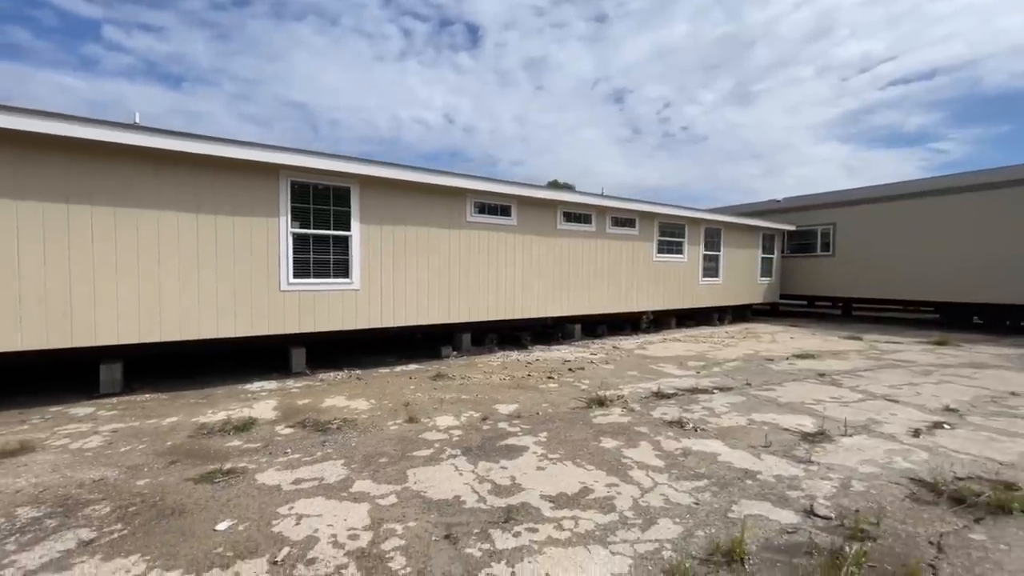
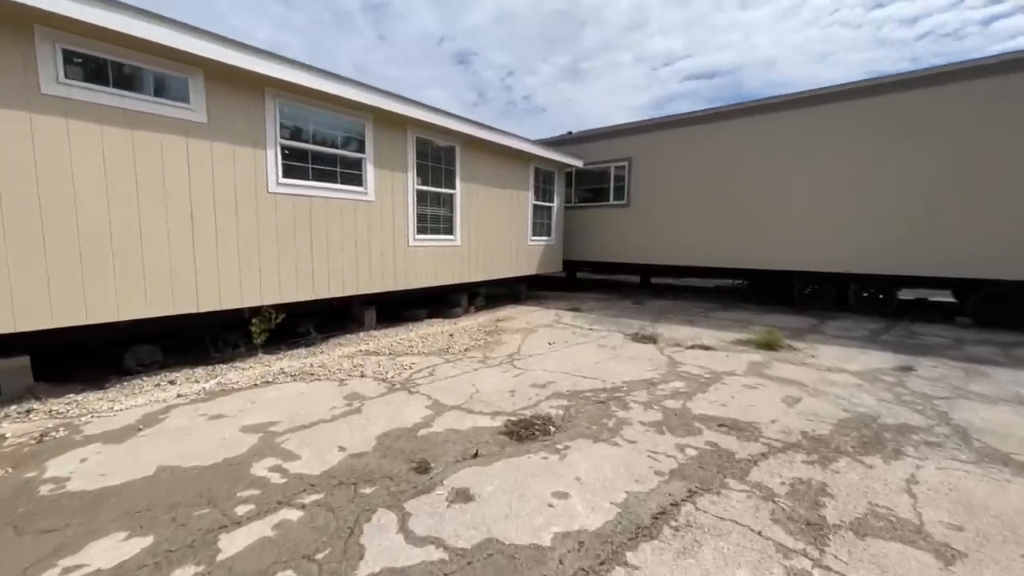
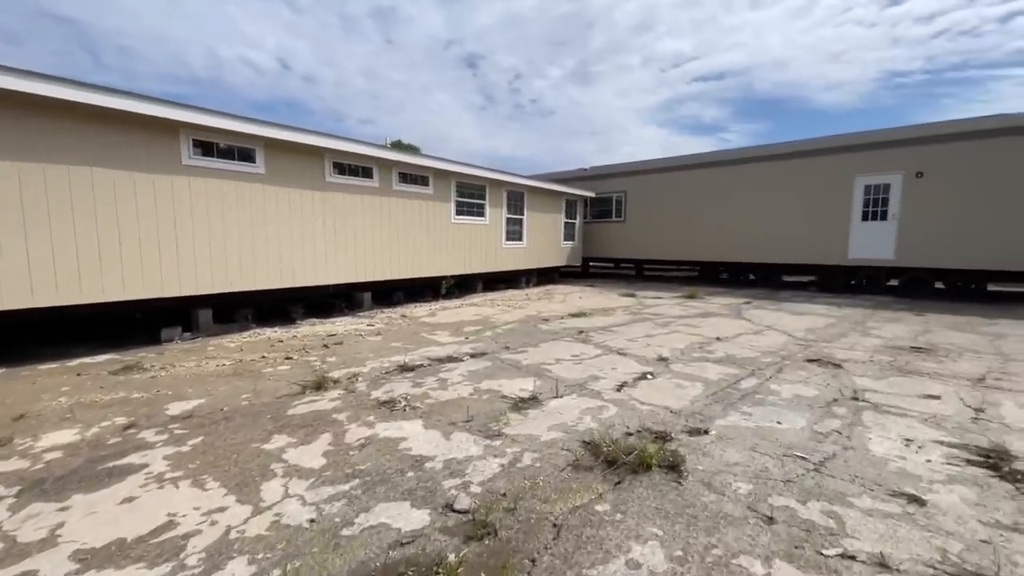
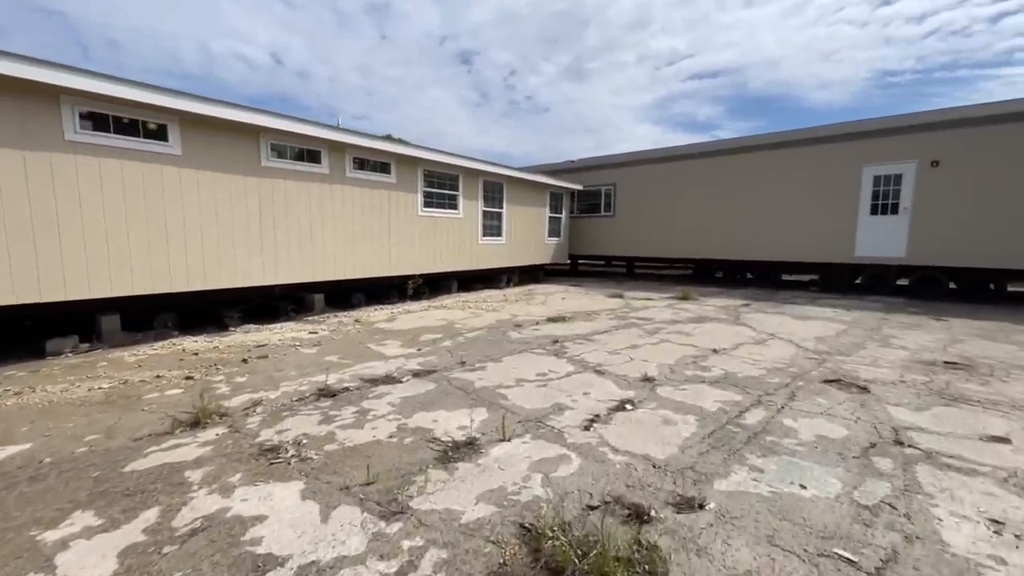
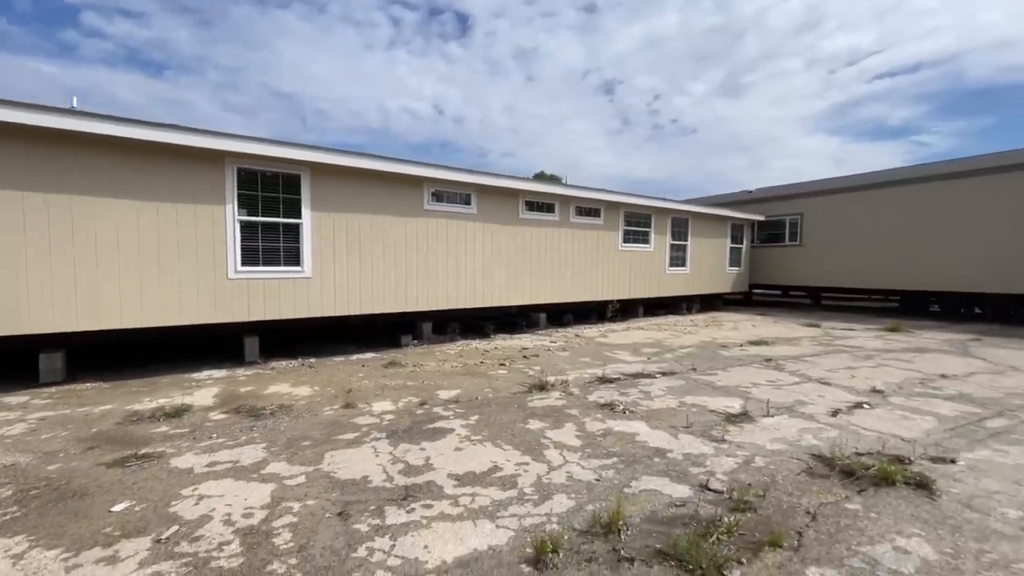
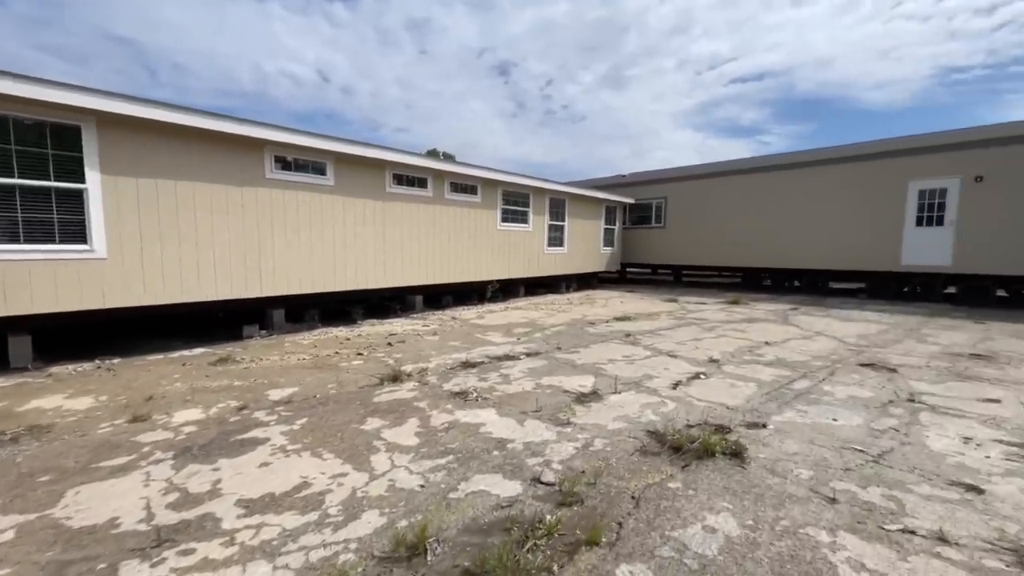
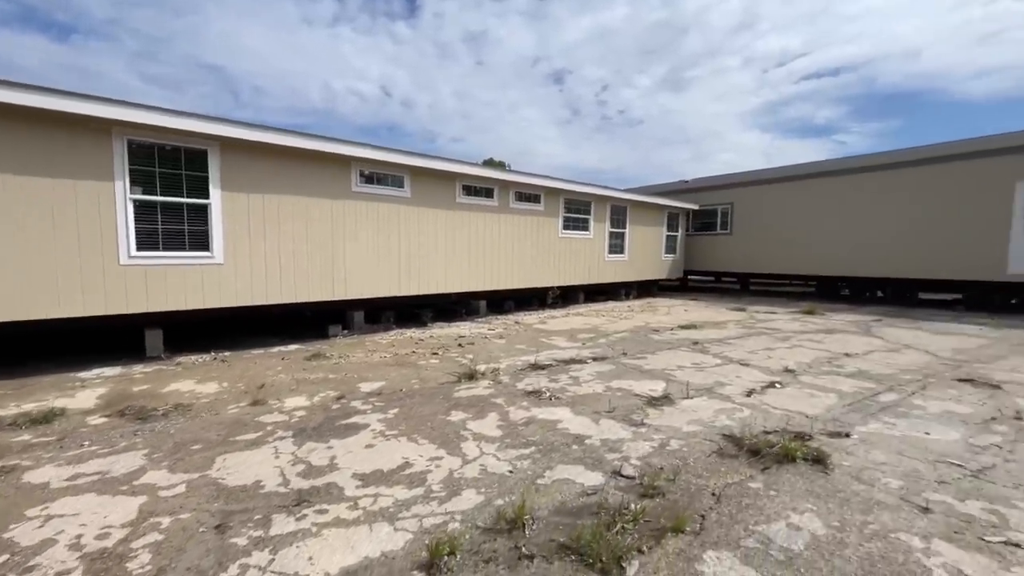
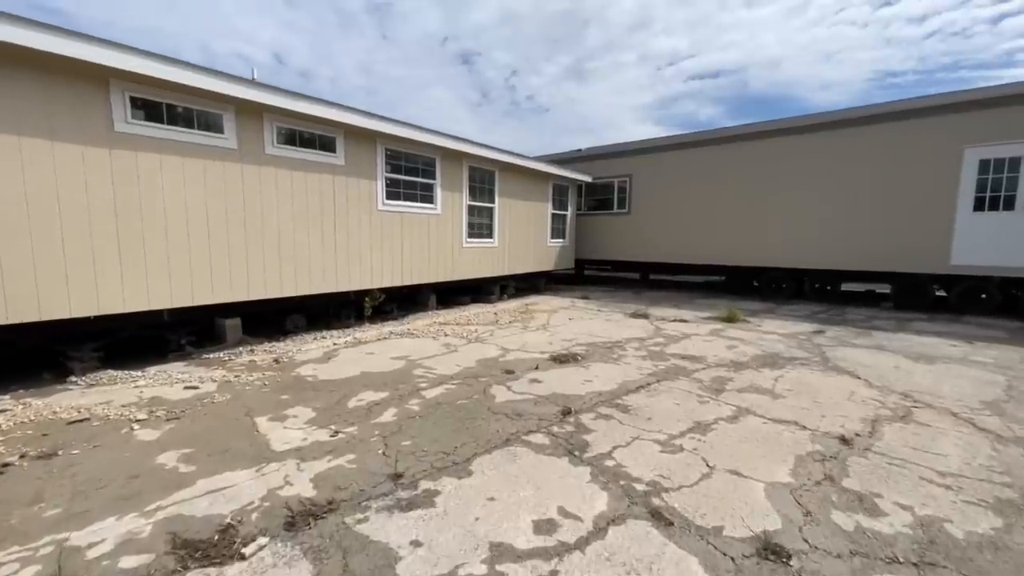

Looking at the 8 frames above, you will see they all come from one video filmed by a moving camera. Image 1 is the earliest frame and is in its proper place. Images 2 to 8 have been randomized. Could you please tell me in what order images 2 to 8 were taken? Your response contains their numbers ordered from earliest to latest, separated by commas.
5, 7, 6, 3, 4, 8, 2
